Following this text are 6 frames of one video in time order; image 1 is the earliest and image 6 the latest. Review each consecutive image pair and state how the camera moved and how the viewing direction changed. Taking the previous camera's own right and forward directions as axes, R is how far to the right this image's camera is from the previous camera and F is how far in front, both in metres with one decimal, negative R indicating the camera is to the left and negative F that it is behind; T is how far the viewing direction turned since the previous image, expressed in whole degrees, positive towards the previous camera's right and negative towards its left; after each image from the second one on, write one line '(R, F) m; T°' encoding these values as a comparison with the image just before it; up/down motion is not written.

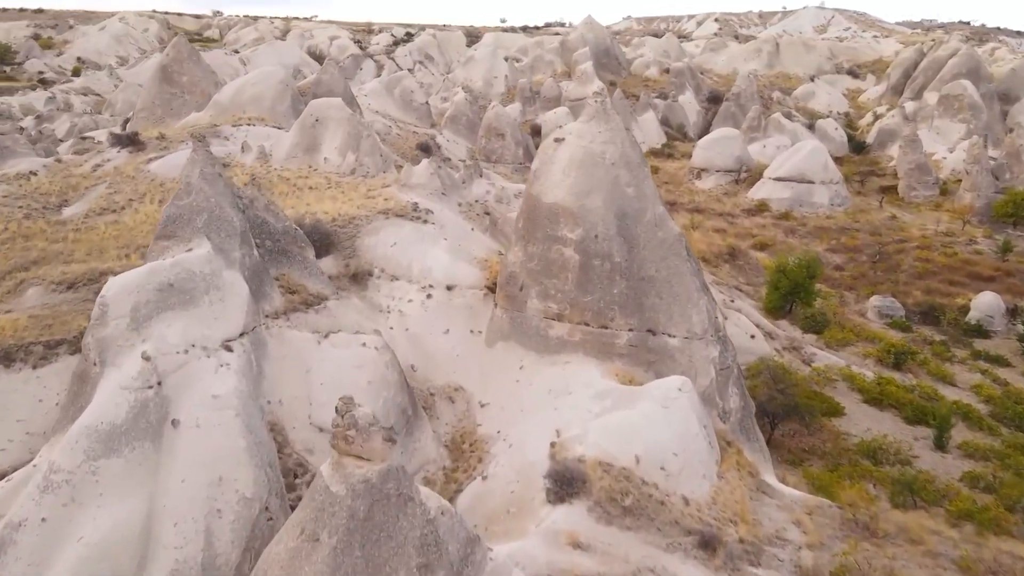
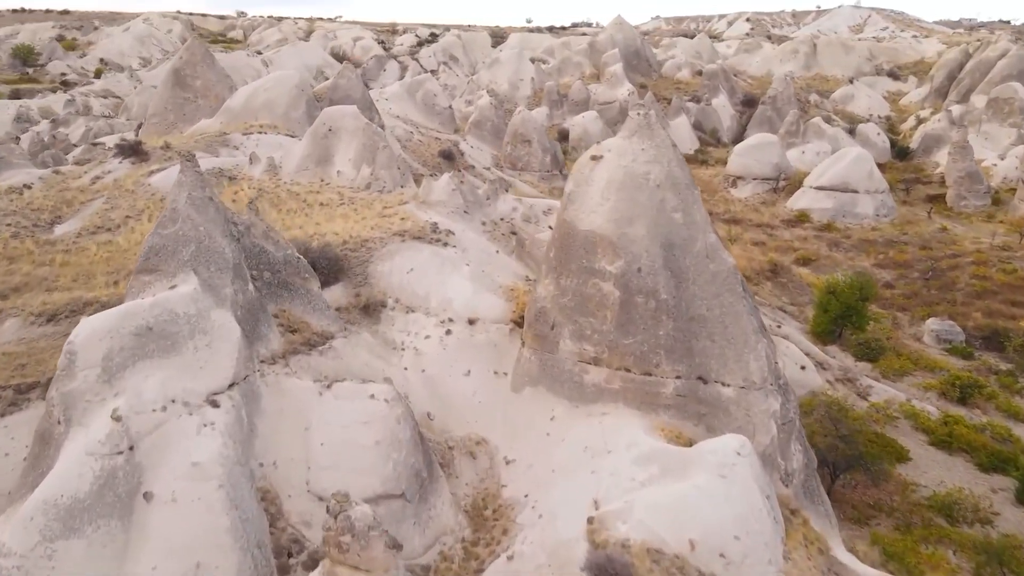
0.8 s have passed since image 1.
(-0.1, +1.3) m; -2°
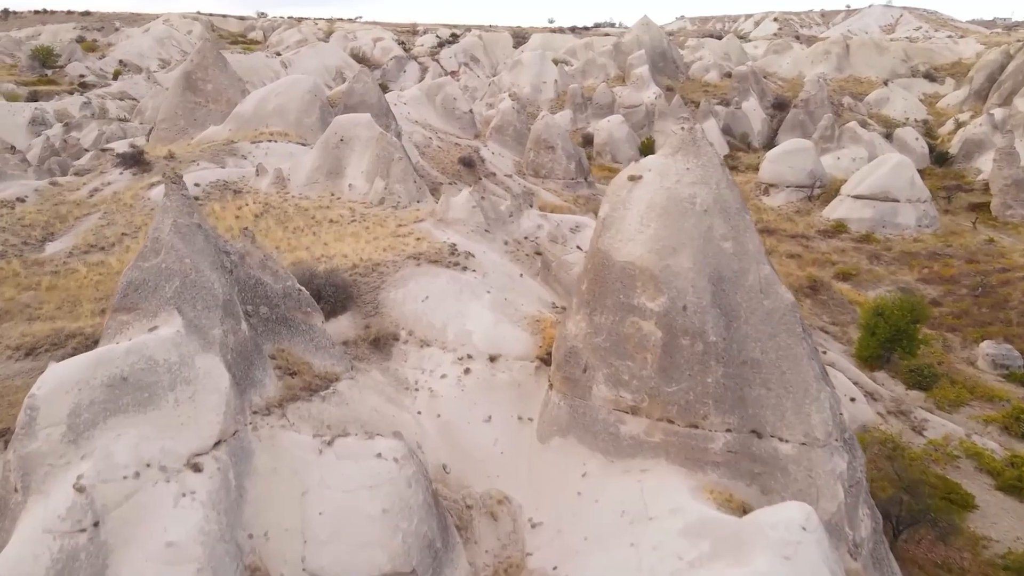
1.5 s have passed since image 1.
(-0.1, +1.1) m; -1°
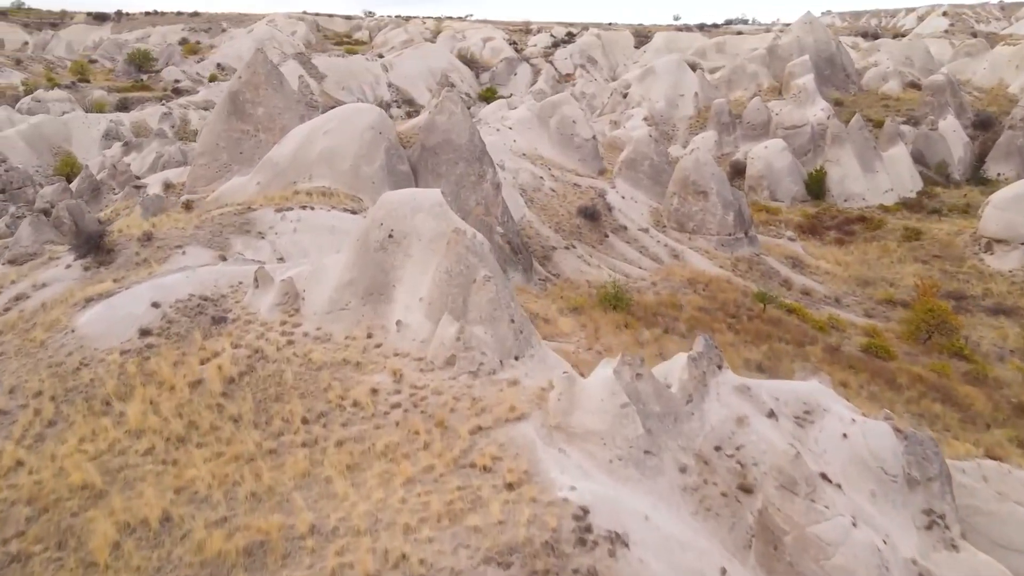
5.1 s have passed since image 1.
(-0.6, +6.2) m; -7°
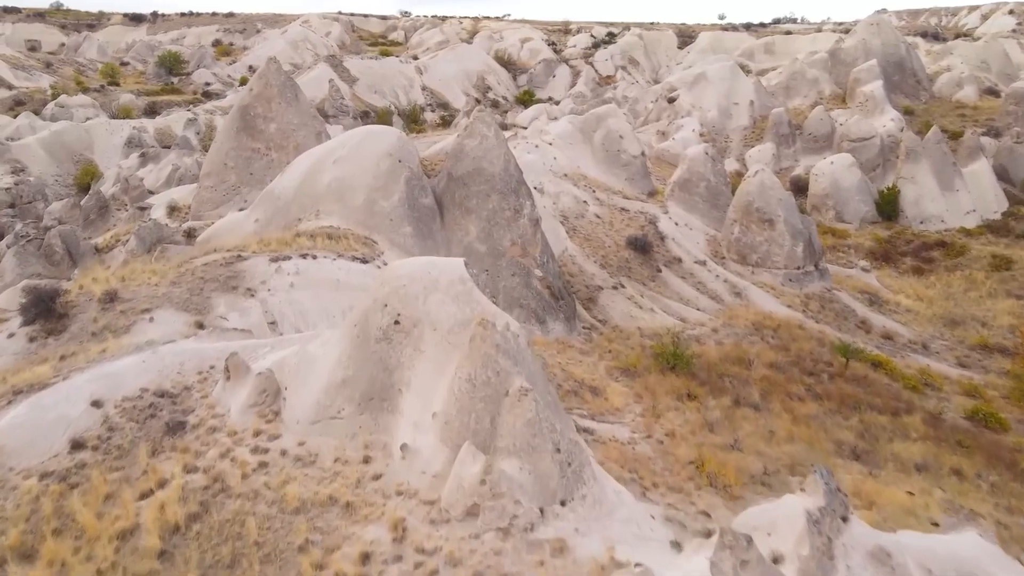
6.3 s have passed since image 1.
(-0.1, +2.1) m; -2°
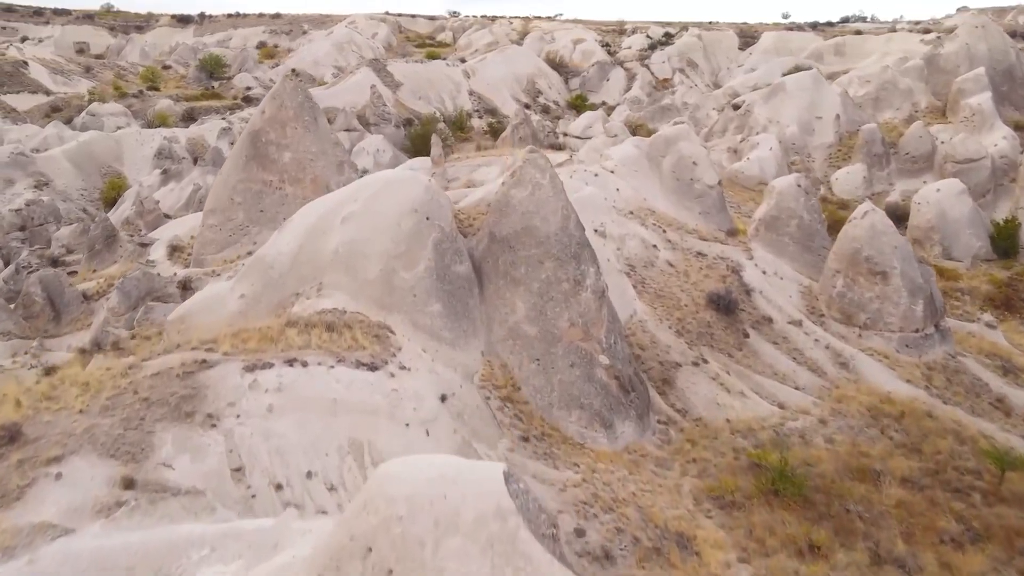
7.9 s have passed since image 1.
(-0.1, +2.7) m; -3°
